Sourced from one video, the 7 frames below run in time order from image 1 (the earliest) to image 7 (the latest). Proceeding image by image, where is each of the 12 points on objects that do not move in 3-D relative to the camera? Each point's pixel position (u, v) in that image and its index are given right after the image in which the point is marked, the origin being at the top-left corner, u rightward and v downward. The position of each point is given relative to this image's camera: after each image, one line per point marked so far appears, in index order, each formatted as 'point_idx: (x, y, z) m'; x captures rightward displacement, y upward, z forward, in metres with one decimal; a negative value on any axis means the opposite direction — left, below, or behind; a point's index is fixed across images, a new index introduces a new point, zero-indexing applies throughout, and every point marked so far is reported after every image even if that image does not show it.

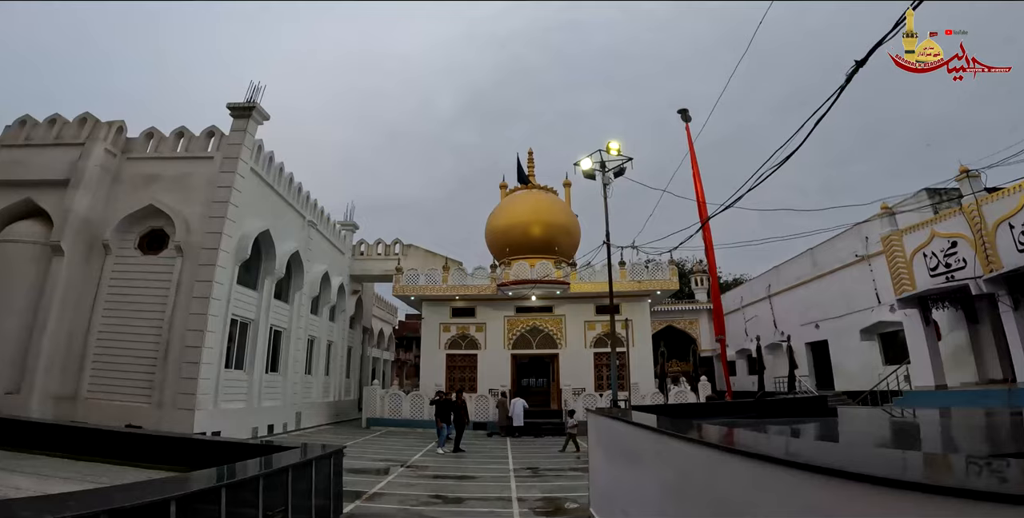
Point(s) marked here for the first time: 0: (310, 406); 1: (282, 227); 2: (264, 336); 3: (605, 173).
0: (-5.9, -4.3, +15.2) m
1: (-6.2, +0.8, +13.9) m
2: (-5.9, -1.8, +12.6) m
3: (+2.3, +2.2, +13.1) m
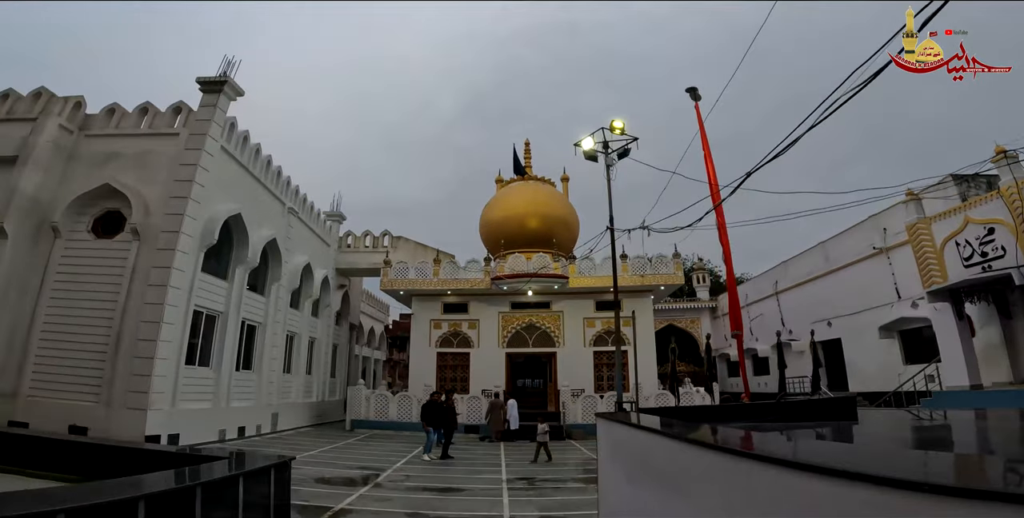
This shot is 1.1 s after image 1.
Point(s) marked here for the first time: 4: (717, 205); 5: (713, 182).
0: (-6.0, -4.0, +14.1) m
1: (-6.3, +1.1, +12.8) m
2: (-6.1, -1.6, +11.5) m
3: (+2.2, +2.4, +12.1) m
4: (+4.2, +1.1, +10.9) m
5: (+4.3, +1.6, +11.1) m
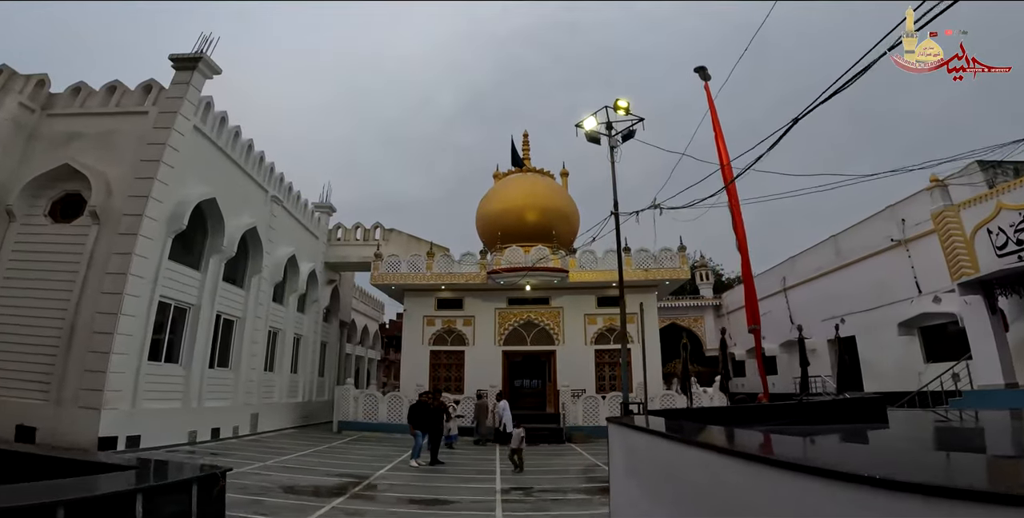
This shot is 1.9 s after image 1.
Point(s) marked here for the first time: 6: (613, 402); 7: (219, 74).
0: (-6.1, -3.8, +13.3) m
1: (-6.4, +1.4, +12.0) m
2: (-6.1, -1.3, +10.6) m
3: (+2.1, +2.6, +11.2) m
4: (+4.2, +1.3, +10.0) m
5: (+4.2, +1.9, +10.3) m
6: (+2.7, -3.8, +13.8) m
7: (-6.7, +4.2, +11.9) m
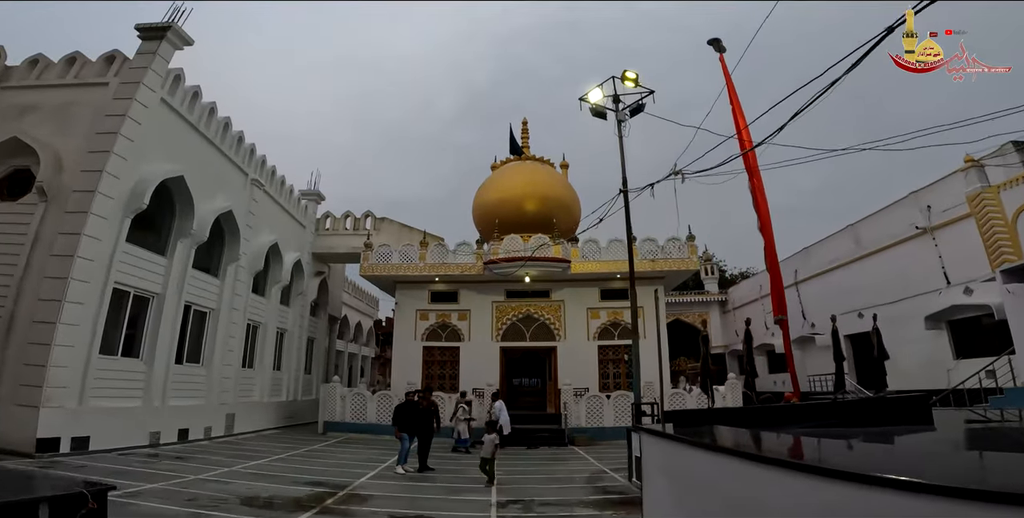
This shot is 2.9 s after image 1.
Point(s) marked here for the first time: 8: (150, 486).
0: (-6.2, -3.5, +12.3) m
1: (-6.4, +1.6, +11.0) m
2: (-6.2, -1.0, +9.6) m
3: (+2.1, +2.9, +10.3) m
4: (+4.1, +1.6, +9.1) m
5: (+4.1, +2.1, +9.3) m
6: (+2.6, -3.5, +12.9) m
7: (-6.7, +4.5, +11.0) m
8: (-4.3, -2.7, +6.3) m
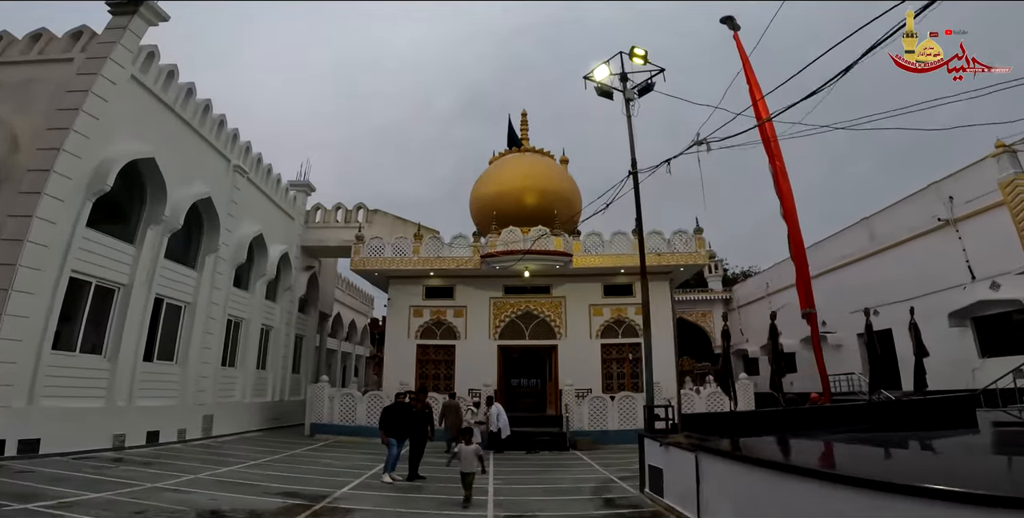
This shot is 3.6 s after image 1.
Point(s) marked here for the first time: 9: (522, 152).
0: (-6.2, -3.3, +11.5) m
1: (-6.4, +1.8, +10.2) m
2: (-6.2, -0.8, +8.9) m
3: (+2.1, +3.1, +9.5) m
4: (+4.1, +1.8, +8.4) m
5: (+4.1, +2.3, +8.6) m
6: (+2.6, -3.3, +12.1) m
7: (-6.7, +4.7, +10.2) m
8: (-4.4, -2.5, +5.5) m
9: (+0.4, +3.9, +19.4) m
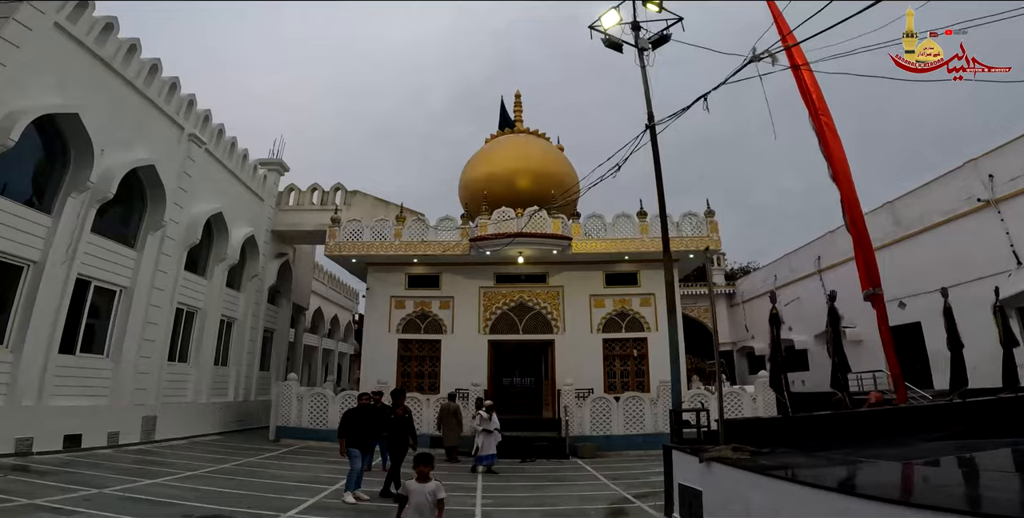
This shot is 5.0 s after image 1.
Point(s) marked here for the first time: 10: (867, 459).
0: (-6.4, -2.9, +10.0) m
1: (-6.6, +2.2, +8.7) m
2: (-6.3, -0.5, +7.4) m
3: (+2.0, +3.5, +8.2) m
4: (+4.0, +2.1, +7.0) m
5: (+4.0, +2.6, +7.3) m
6: (+2.4, -3.0, +10.8) m
7: (-6.8, +5.1, +8.7) m
8: (-4.4, -2.1, +4.0) m
9: (+0.1, +4.3, +18.0) m
10: (+3.0, -1.7, +4.4) m
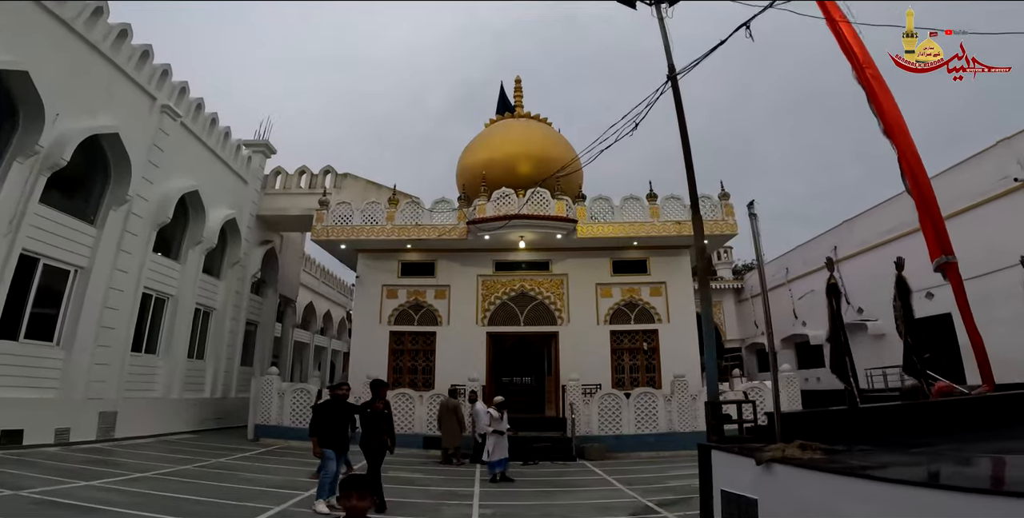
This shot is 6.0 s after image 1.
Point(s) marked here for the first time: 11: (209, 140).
0: (-6.3, -2.6, +9.1) m
1: (-6.5, +2.6, +7.8) m
2: (-6.3, -0.1, +6.4) m
3: (+2.0, +3.8, +7.3) m
4: (+4.1, +2.5, +6.1) m
5: (+4.1, +3.0, +6.4) m
6: (+2.4, -2.6, +9.9) m
7: (-6.8, +5.4, +7.8) m
8: (-4.4, -1.8, +3.1) m
9: (+0.1, +4.6, +17.1) m
10: (+3.0, -1.3, +3.5) m
11: (-6.5, +2.5, +11.3) m
